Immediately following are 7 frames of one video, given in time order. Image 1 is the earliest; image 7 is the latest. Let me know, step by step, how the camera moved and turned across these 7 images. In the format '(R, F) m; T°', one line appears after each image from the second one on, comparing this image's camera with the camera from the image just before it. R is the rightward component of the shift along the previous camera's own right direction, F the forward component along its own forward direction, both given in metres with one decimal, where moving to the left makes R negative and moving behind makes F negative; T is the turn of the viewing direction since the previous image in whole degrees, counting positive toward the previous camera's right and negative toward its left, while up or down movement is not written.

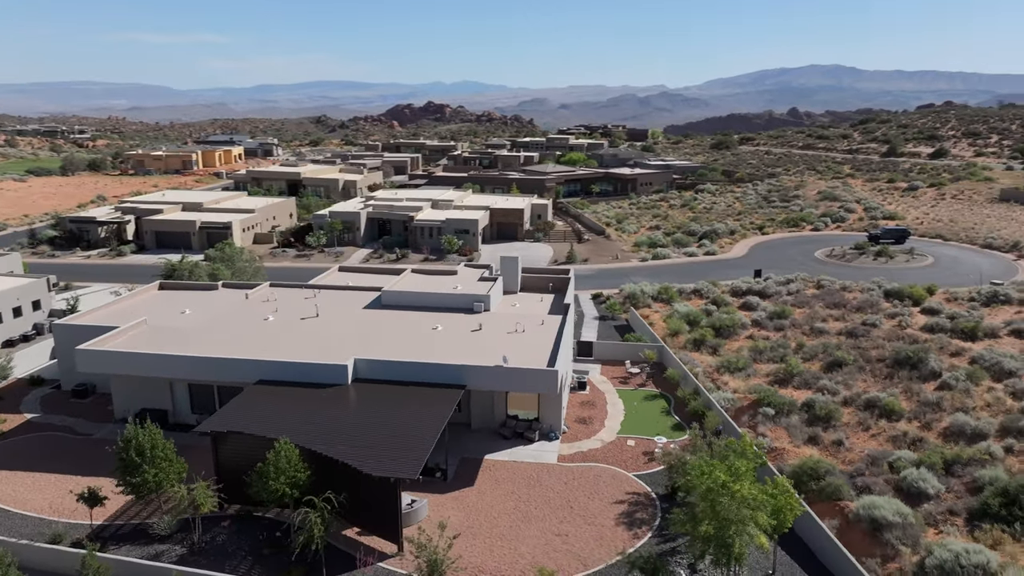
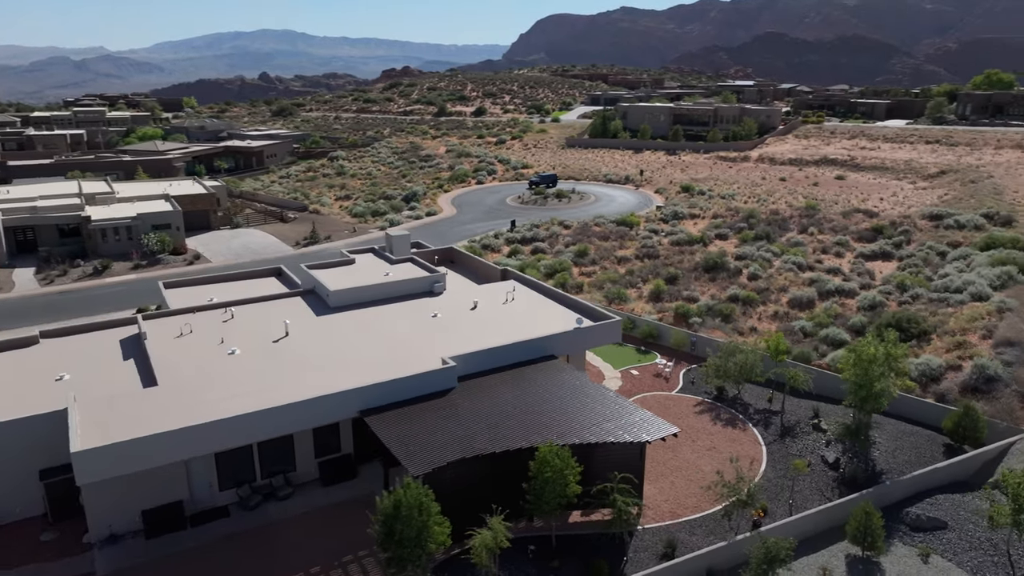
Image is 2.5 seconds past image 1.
(-16.8, +5.7) m; +38°
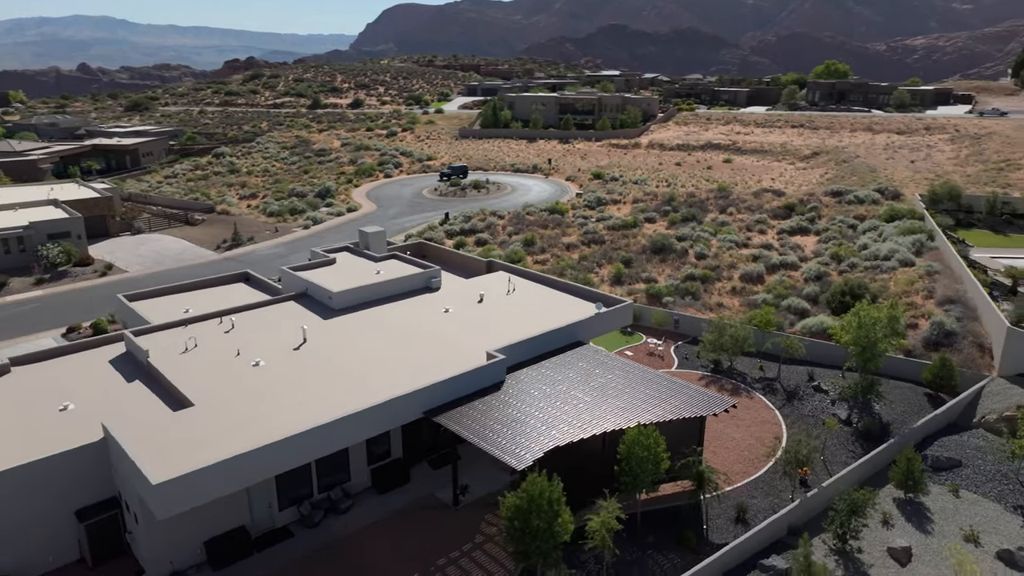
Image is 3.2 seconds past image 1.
(-5.4, +0.5) m; +11°
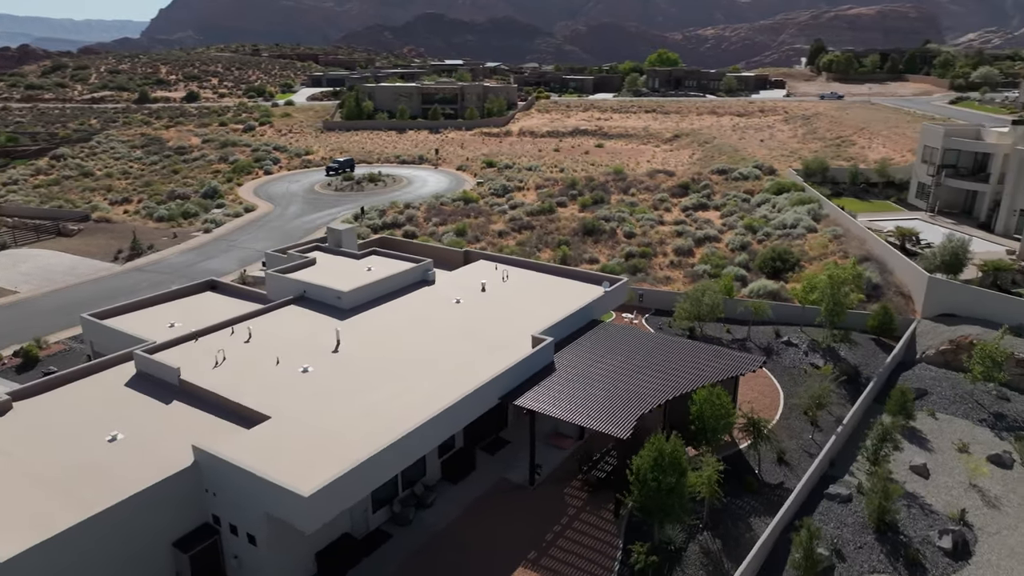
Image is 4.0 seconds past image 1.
(-6.4, 0.0) m; +13°
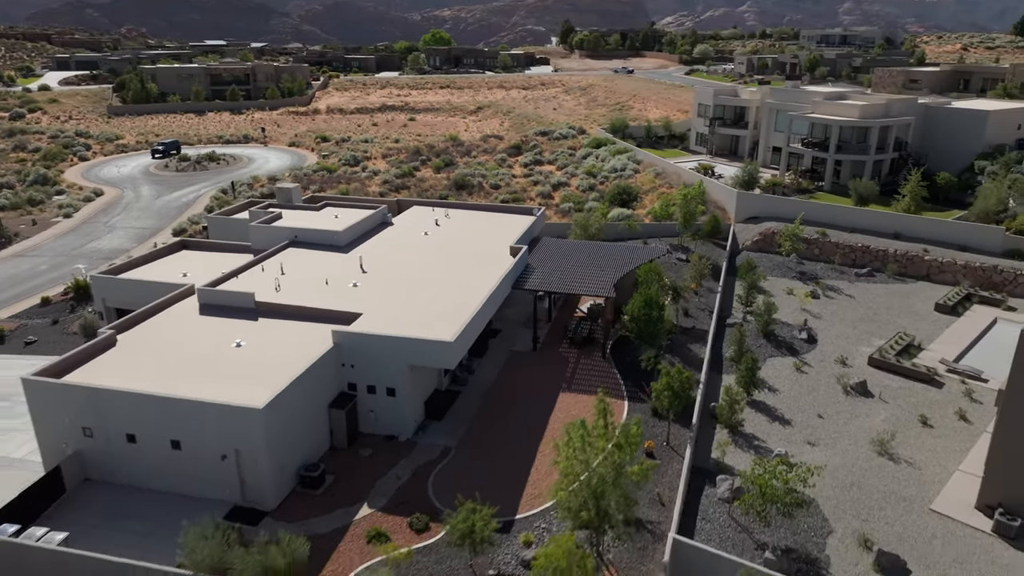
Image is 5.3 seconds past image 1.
(-8.9, -5.4) m; +19°
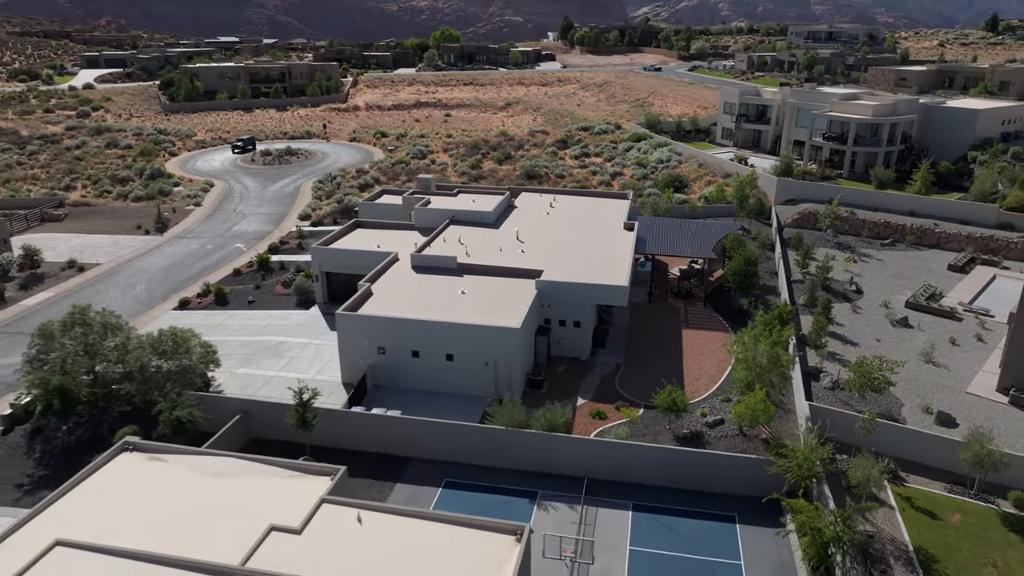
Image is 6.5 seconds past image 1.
(-7.2, -8.0) m; +2°
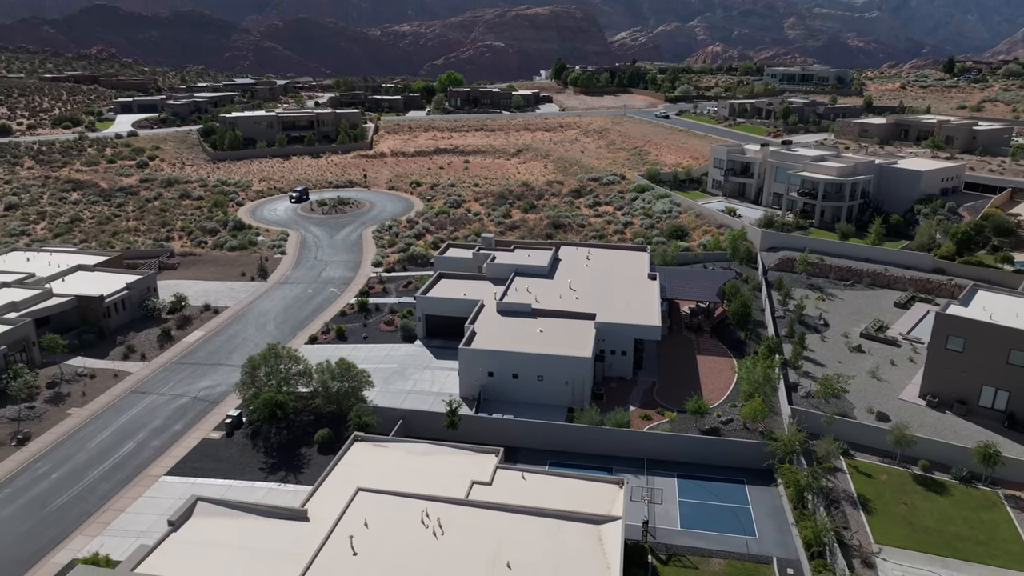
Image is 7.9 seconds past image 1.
(-4.8, -11.3) m; +1°
